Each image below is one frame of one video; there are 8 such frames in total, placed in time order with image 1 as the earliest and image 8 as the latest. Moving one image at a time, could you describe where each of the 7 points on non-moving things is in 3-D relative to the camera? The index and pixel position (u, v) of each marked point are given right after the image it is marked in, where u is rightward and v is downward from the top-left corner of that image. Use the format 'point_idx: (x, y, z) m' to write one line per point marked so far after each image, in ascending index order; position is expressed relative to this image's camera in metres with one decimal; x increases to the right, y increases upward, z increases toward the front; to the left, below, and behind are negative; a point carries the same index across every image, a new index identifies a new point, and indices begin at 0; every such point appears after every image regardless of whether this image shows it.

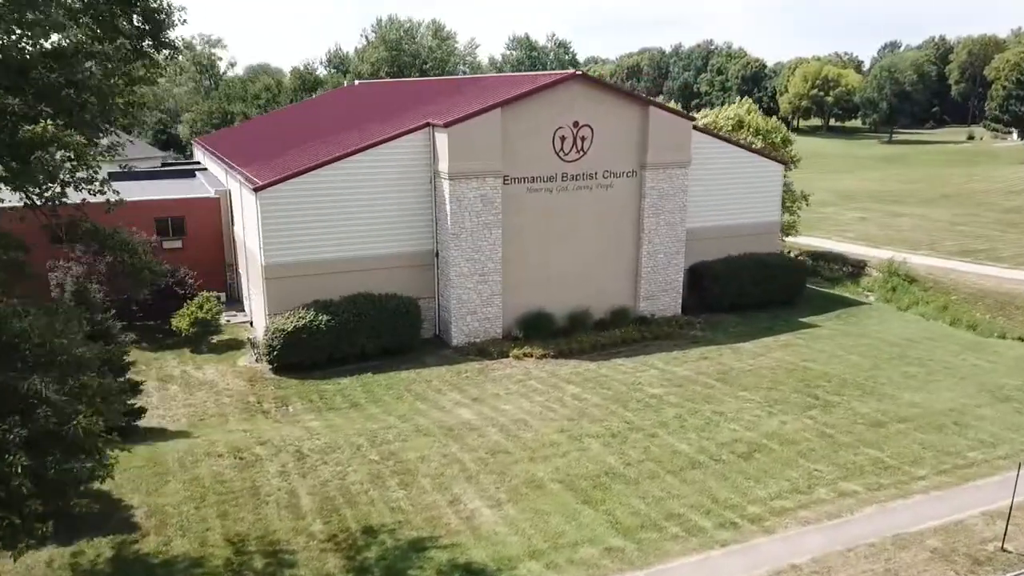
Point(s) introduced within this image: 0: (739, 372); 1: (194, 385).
0: (+5.2, -2.0, +19.3) m
1: (-7.7, -2.3, +19.8) m
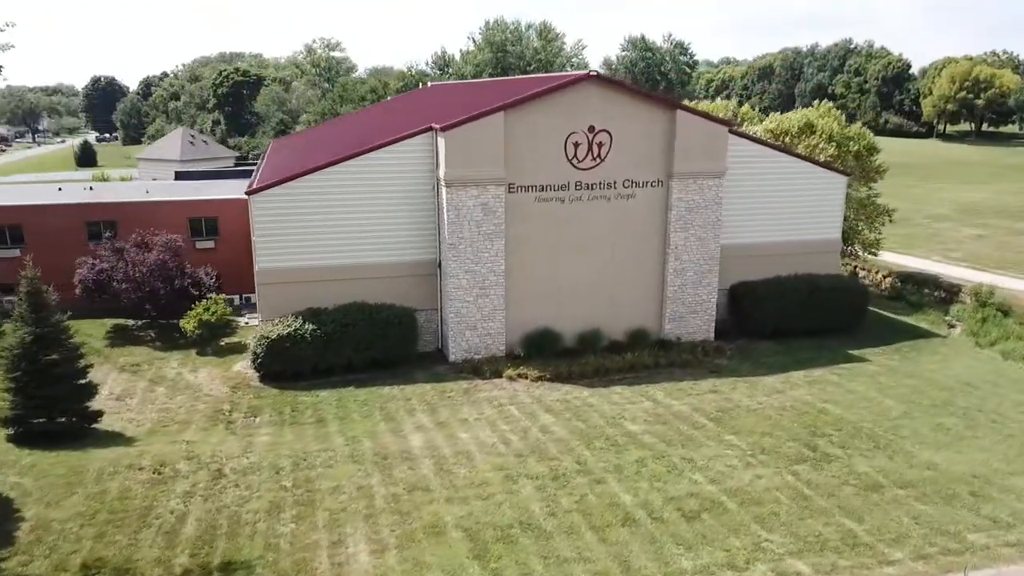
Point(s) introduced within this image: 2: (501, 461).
0: (+4.7, -2.5, +17.1) m
1: (-8.0, -2.4, +19.7) m
2: (-0.2, -3.0, +14.4) m
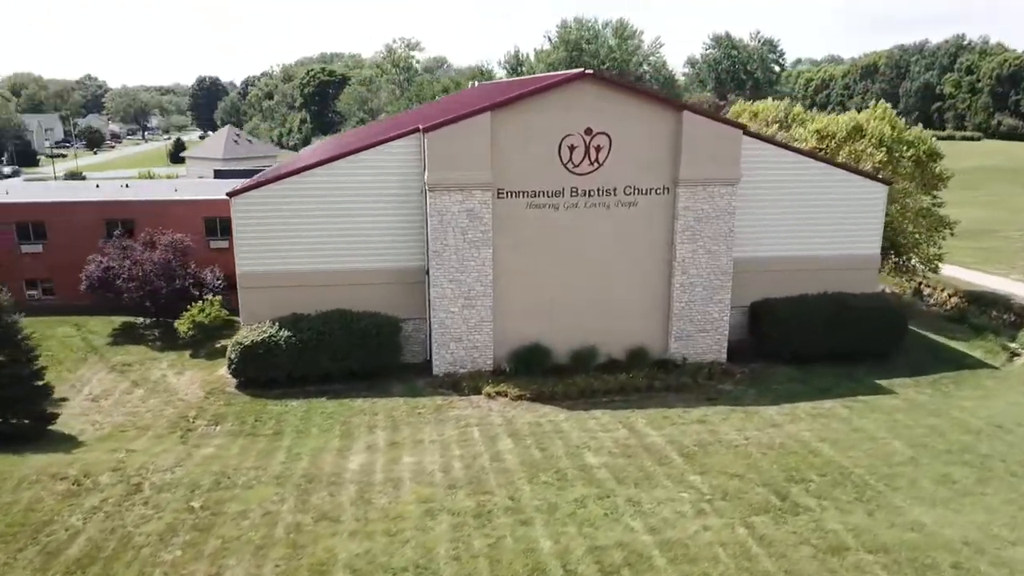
0: (+3.9, -2.9, +15.3) m
1: (-8.4, -2.4, +19.5) m
2: (-1.3, -3.3, +13.2) m
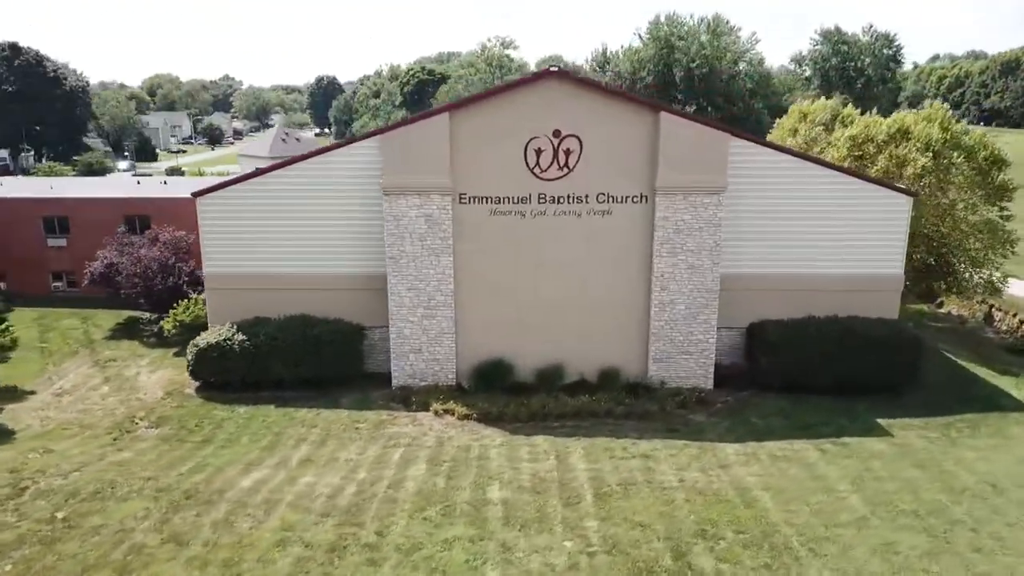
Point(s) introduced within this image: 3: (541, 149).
0: (+2.2, -3.3, +13.7) m
1: (-9.3, -2.4, +19.6) m
2: (-3.2, -3.5, +12.4) m
3: (+0.6, +3.0, +17.9) m
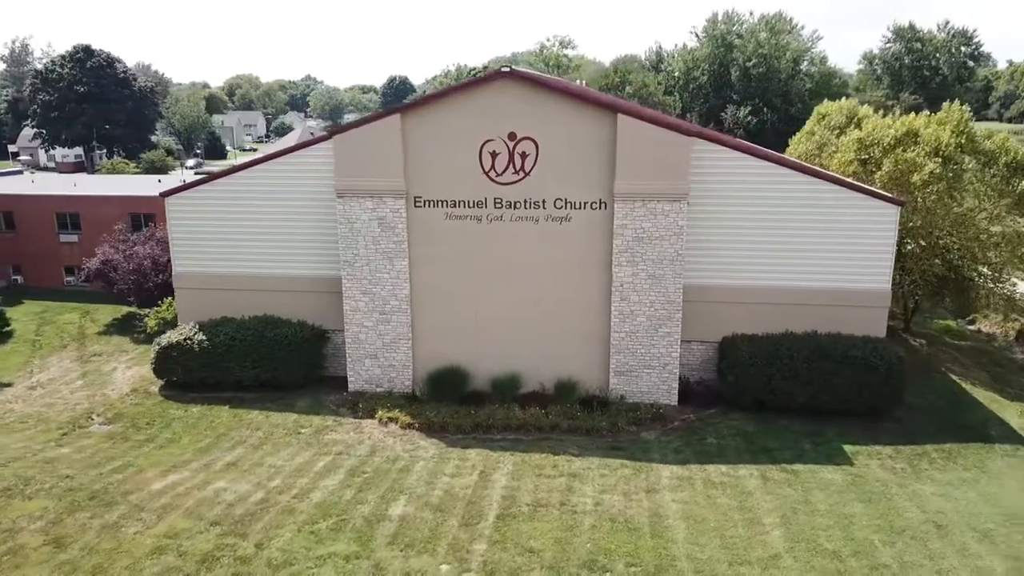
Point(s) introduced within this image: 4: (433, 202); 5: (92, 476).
0: (+0.7, -3.5, +13.0) m
1: (-10.1, -2.3, +20.0) m
2: (-4.8, -3.5, +12.2) m
3: (-0.3, +2.9, +17.3) m
4: (-1.7, +1.9, +17.7) m
5: (-7.2, -3.2, +14.2) m
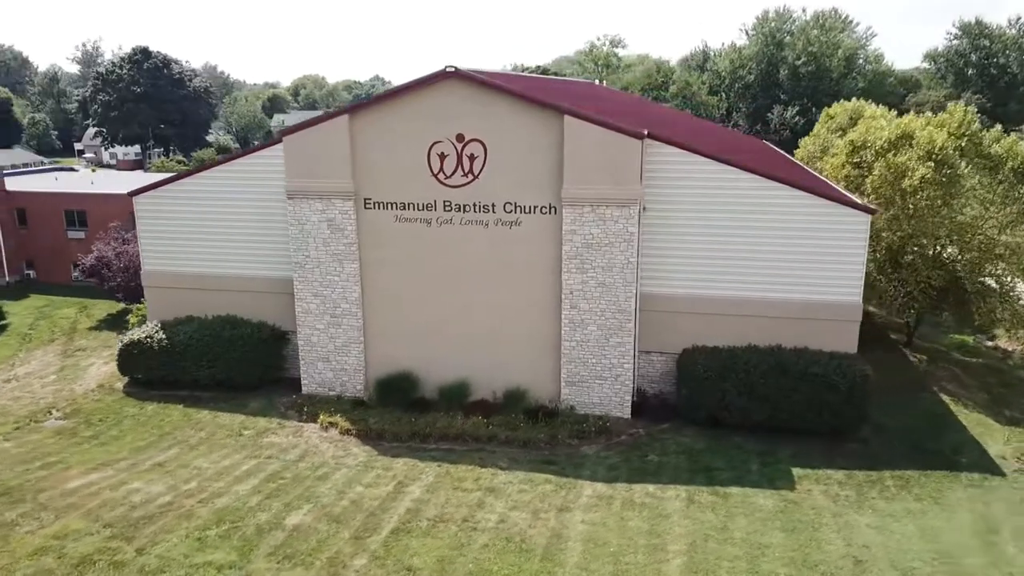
0: (-0.8, -3.6, +12.5) m
1: (-11.0, -2.3, +20.4) m
2: (-6.4, -3.6, +12.2) m
3: (-1.4, +2.8, +17.0) m
4: (-2.8, +1.8, +17.5) m
5: (-8.6, -3.2, +14.4) m
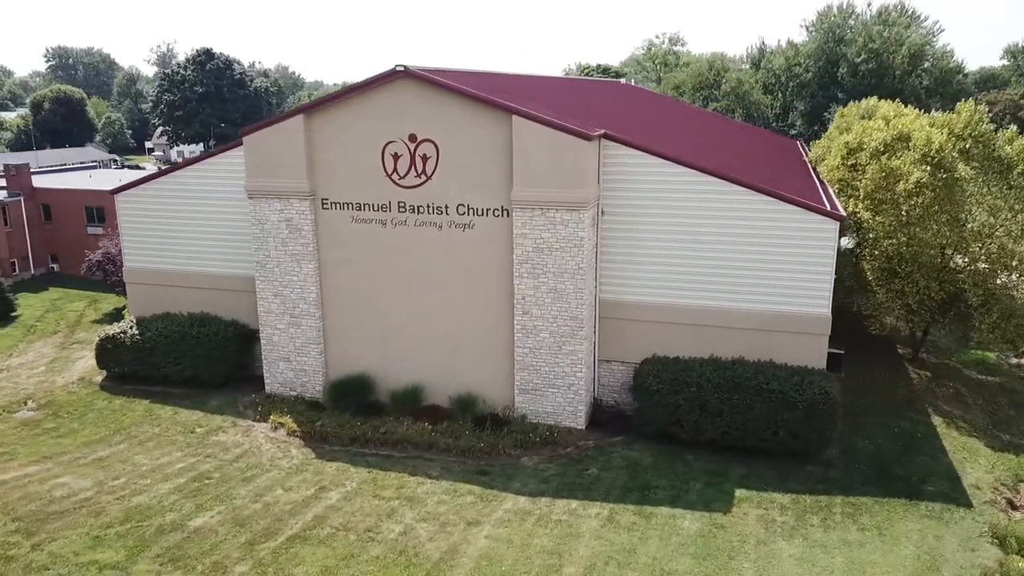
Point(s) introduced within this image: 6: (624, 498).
0: (-2.3, -3.7, +12.3) m
1: (-11.7, -2.1, +21.0) m
2: (-7.9, -3.5, +12.5) m
3: (-2.3, +2.7, +16.7) m
4: (-3.6, +1.8, +17.3) m
5: (-9.9, -3.1, +14.8) m
6: (+1.9, -3.5, +13.8) m
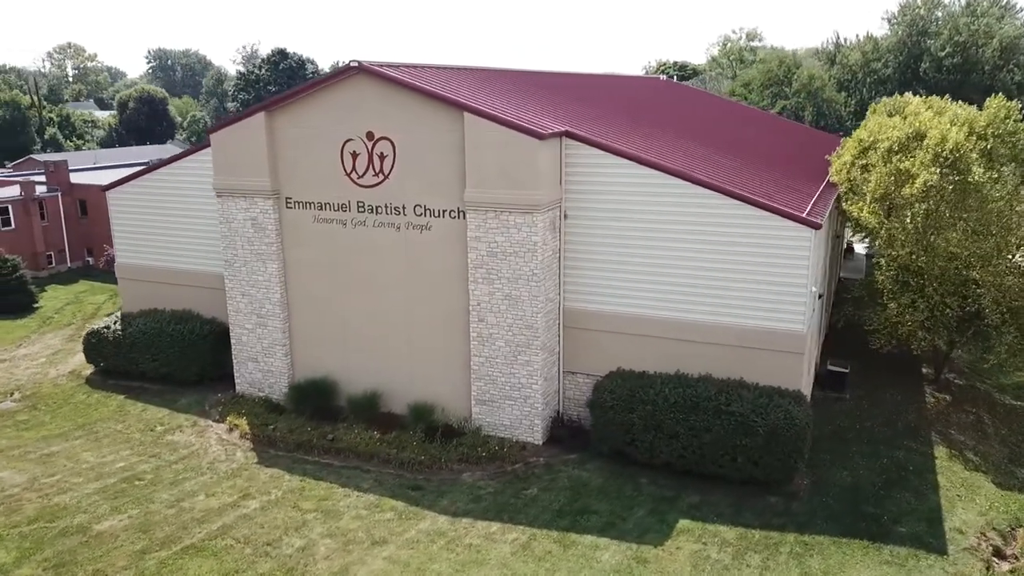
0: (-3.7, -3.7, +11.8) m
1: (-12.0, -2.0, +21.5) m
2: (-9.2, -3.4, +12.6) m
3: (-3.1, +2.7, +16.2) m
4: (-4.3, +1.7, +16.9) m
5: (-10.9, -3.0, +15.1) m
6: (+0.7, -3.7, +12.9) m
